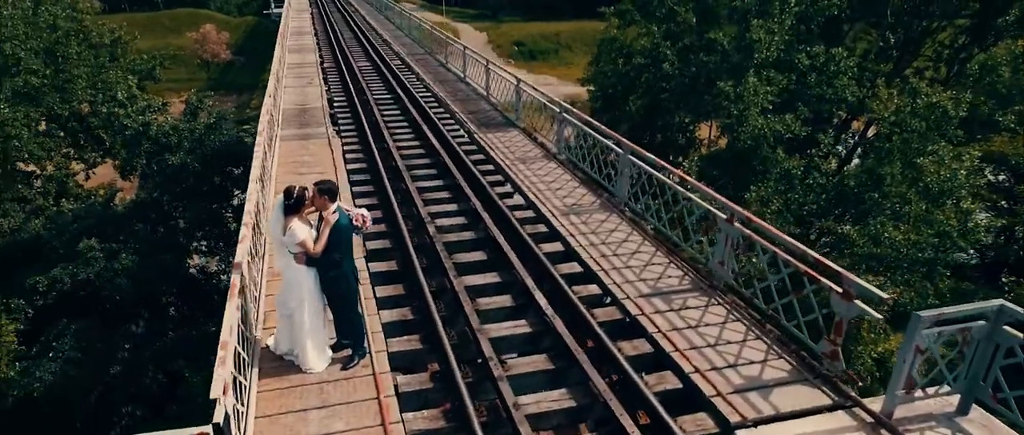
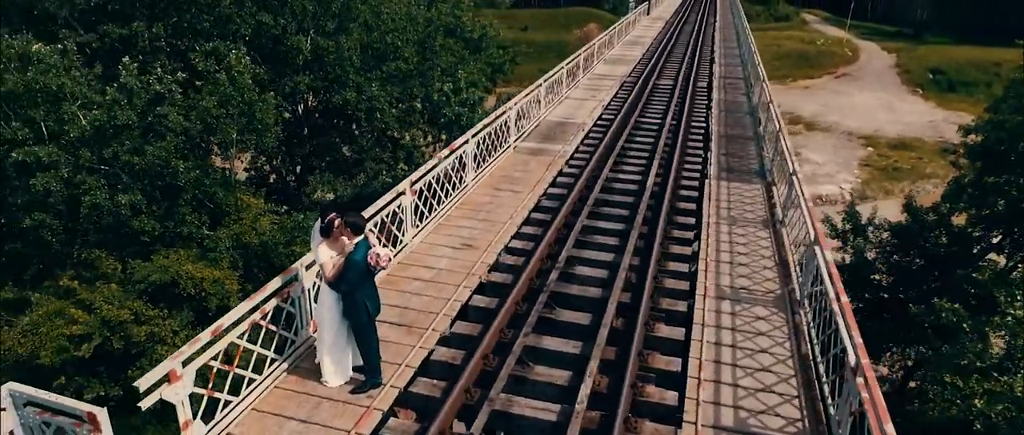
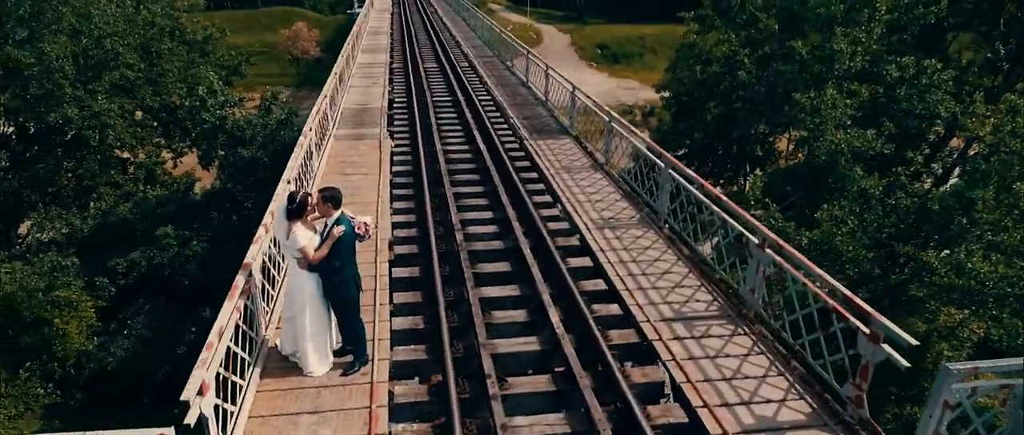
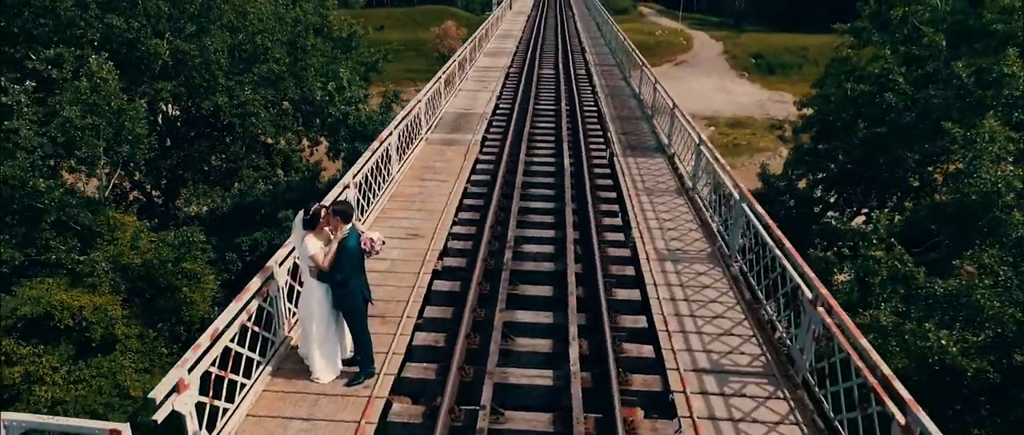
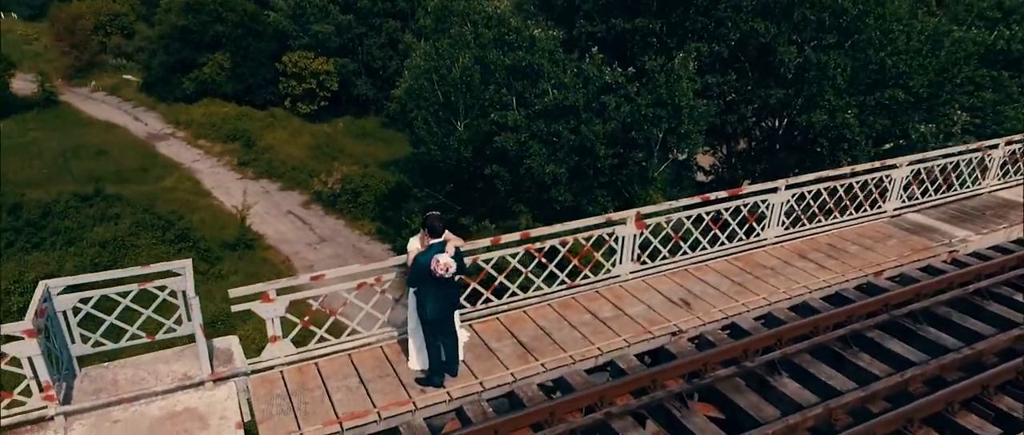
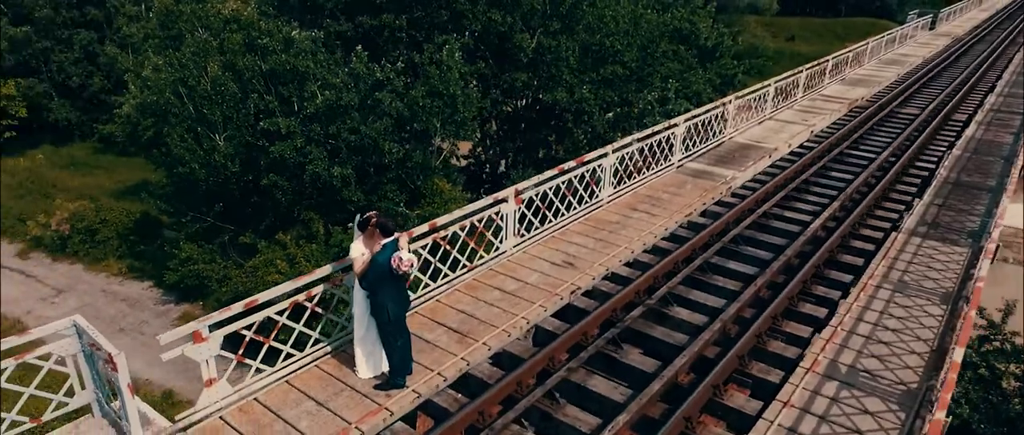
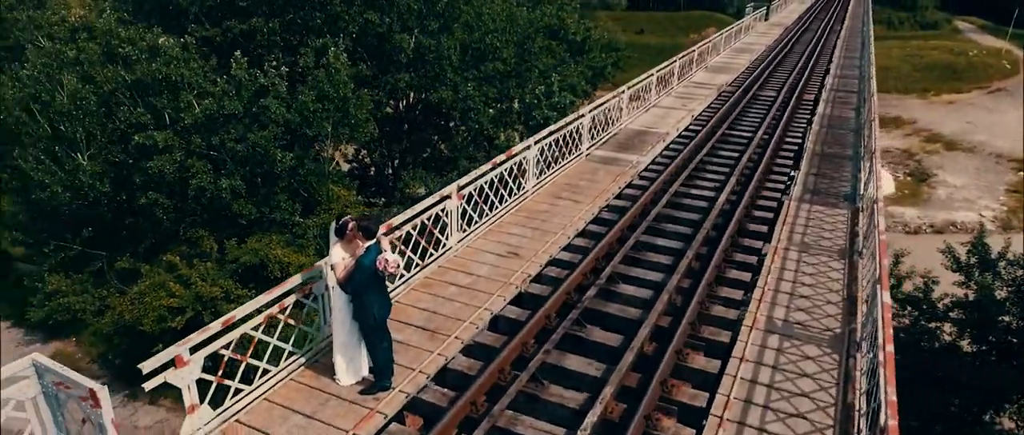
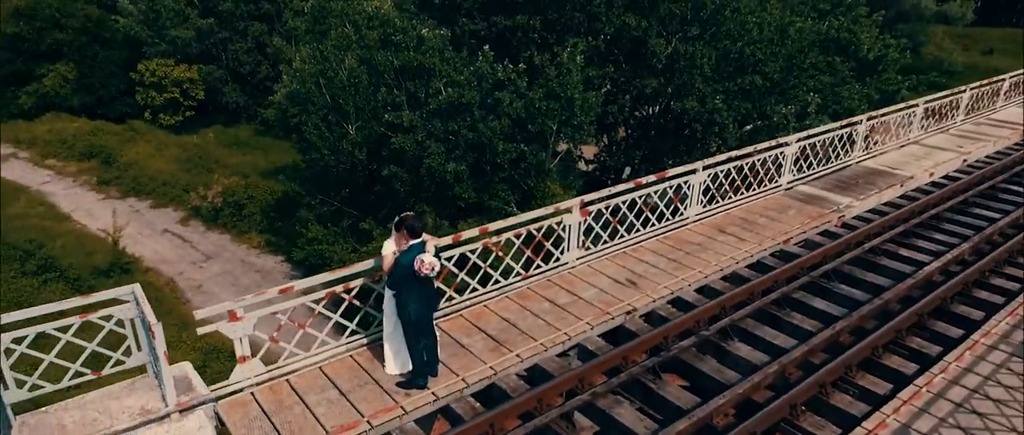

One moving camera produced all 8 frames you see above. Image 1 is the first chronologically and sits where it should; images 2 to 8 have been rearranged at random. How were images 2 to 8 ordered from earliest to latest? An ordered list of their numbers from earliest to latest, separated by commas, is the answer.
3, 4, 2, 7, 6, 8, 5
